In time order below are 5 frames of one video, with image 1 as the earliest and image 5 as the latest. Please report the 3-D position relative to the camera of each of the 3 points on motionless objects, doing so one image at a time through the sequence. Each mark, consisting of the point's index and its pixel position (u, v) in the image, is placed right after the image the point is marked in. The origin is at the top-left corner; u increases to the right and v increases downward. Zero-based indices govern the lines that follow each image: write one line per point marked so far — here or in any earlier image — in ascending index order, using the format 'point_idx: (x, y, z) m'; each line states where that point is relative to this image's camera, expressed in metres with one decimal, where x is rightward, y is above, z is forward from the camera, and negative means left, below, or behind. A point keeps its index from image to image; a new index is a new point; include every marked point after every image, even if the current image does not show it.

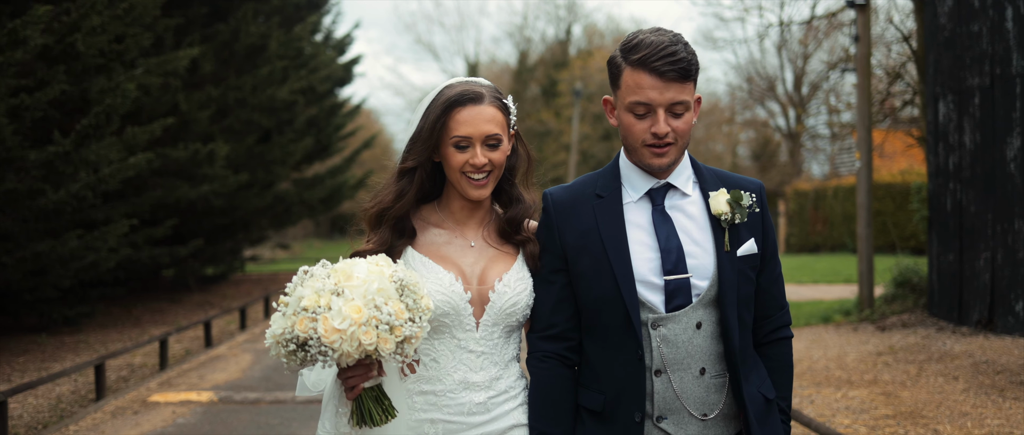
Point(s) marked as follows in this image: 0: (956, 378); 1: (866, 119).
0: (+3.7, -1.3, +7.1) m
1: (+4.7, +1.3, +11.3) m
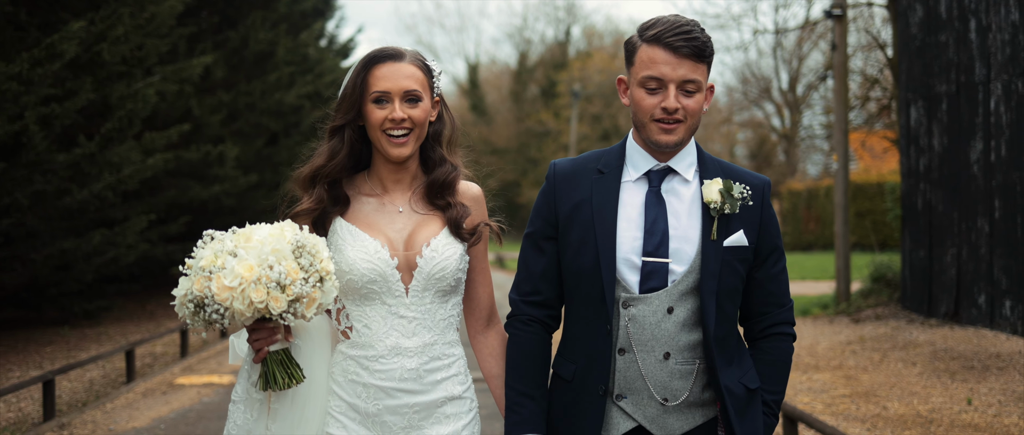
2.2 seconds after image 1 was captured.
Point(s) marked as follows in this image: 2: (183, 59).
0: (+3.6, -1.3, +7.8) m
1: (+4.6, +1.3, +11.9) m
2: (-4.7, +2.3, +12.2) m
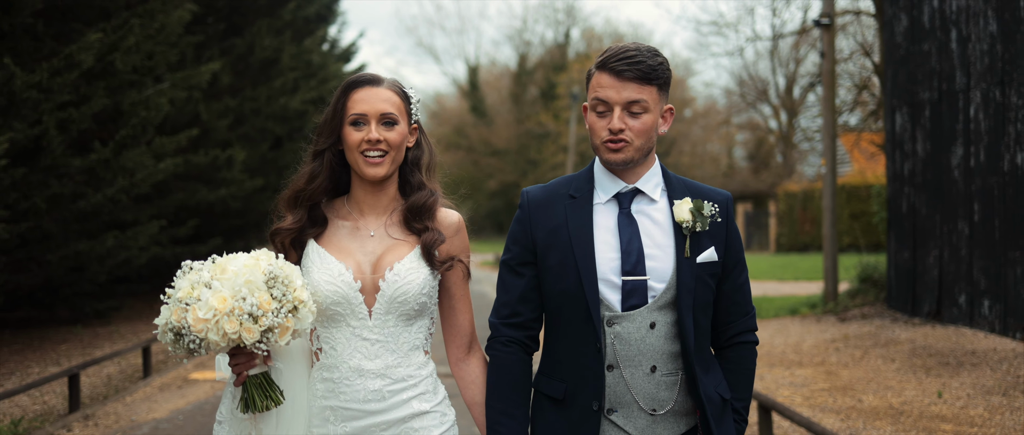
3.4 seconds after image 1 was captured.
0: (+3.6, -1.4, +8.1) m
1: (+4.6, +1.3, +12.3) m
2: (-4.7, +2.2, +12.6) m
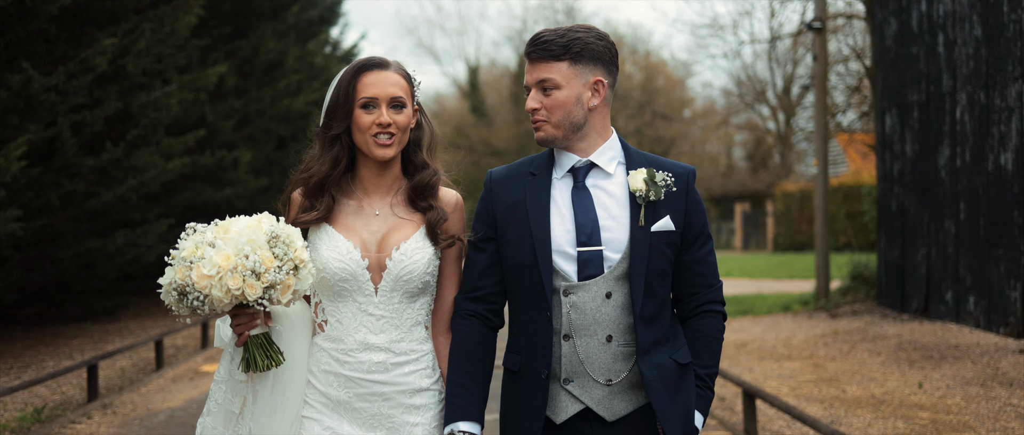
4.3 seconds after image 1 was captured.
0: (+3.6, -1.3, +8.4) m
1: (+4.6, +1.3, +12.6) m
2: (-4.7, +2.2, +12.9) m
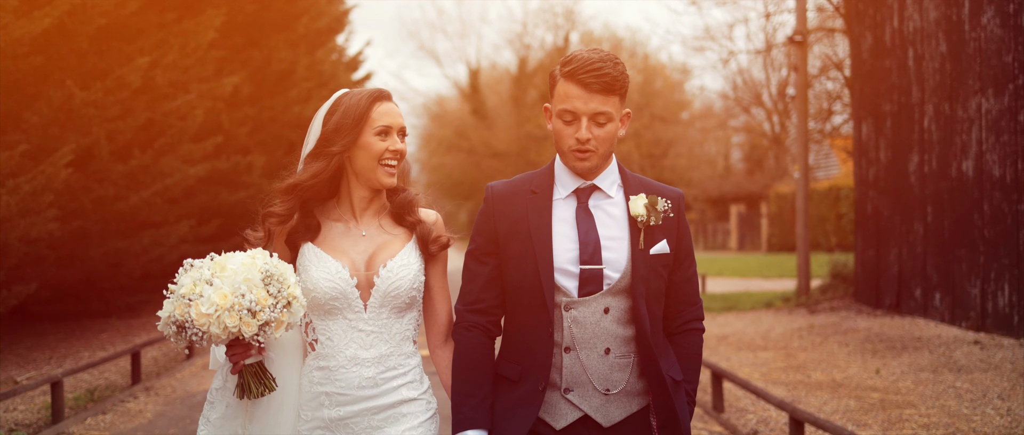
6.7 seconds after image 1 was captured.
0: (+3.6, -1.4, +9.2) m
1: (+4.6, +1.3, +13.4) m
2: (-4.7, +2.2, +13.6) m
